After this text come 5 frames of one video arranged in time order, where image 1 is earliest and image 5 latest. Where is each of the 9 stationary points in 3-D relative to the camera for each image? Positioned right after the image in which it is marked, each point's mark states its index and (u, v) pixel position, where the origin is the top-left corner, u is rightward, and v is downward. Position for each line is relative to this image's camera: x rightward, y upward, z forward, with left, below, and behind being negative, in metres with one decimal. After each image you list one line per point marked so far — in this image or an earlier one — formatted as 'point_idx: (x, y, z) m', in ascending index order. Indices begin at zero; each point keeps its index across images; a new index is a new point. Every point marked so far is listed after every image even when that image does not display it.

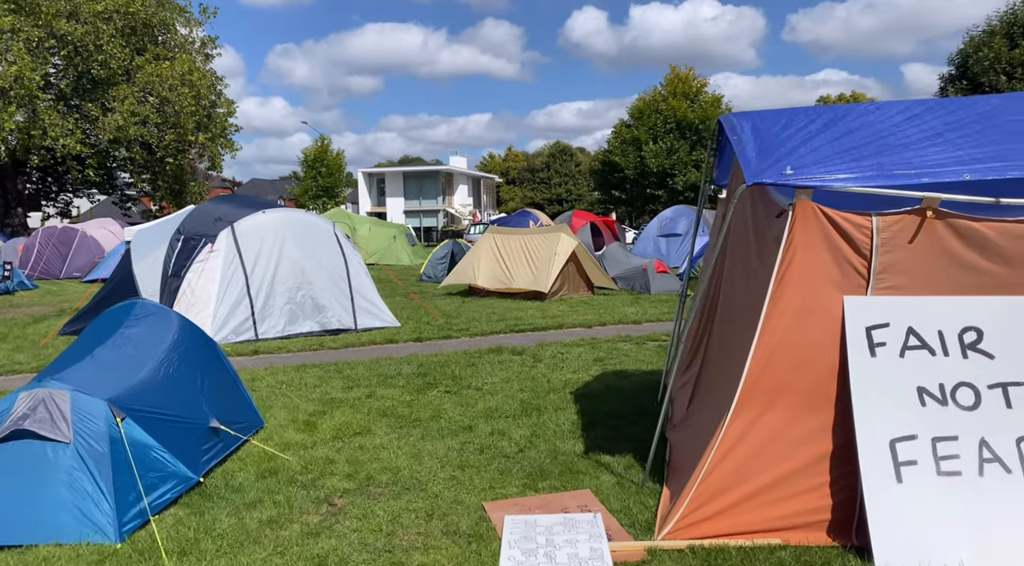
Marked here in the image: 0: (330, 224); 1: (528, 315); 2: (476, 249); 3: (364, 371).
0: (-2.7, +0.8, +12.5) m
1: (+0.3, -0.6, +15.6) m
2: (-0.8, +0.7, +19.4) m
3: (-1.7, -1.0, +9.8) m
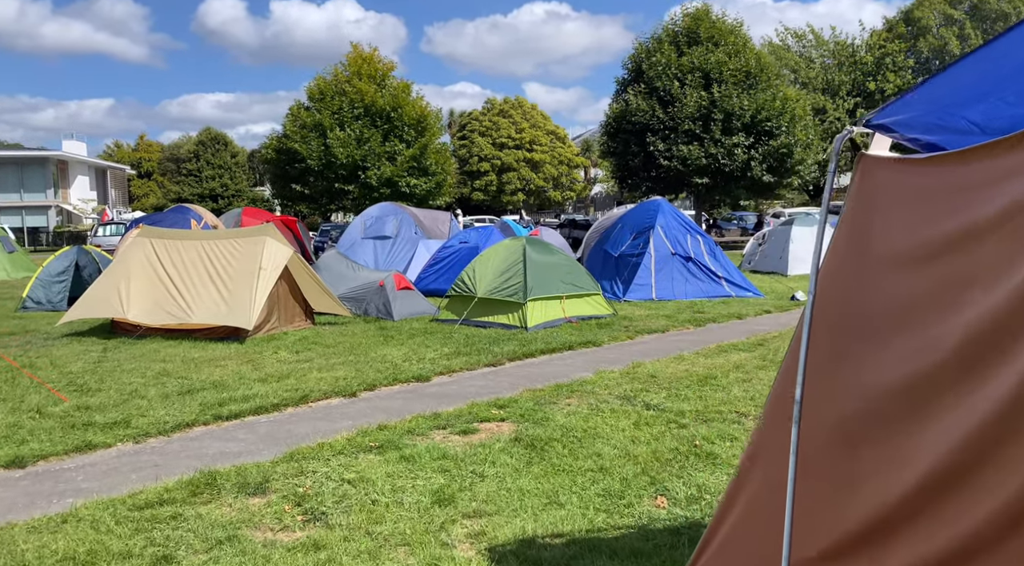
0: (-4.6, +0.4, +5.3) m
1: (-3.1, -1.0, +9.3) m
2: (-5.6, +0.3, +12.4) m
3: (-2.6, -1.4, +3.2) m
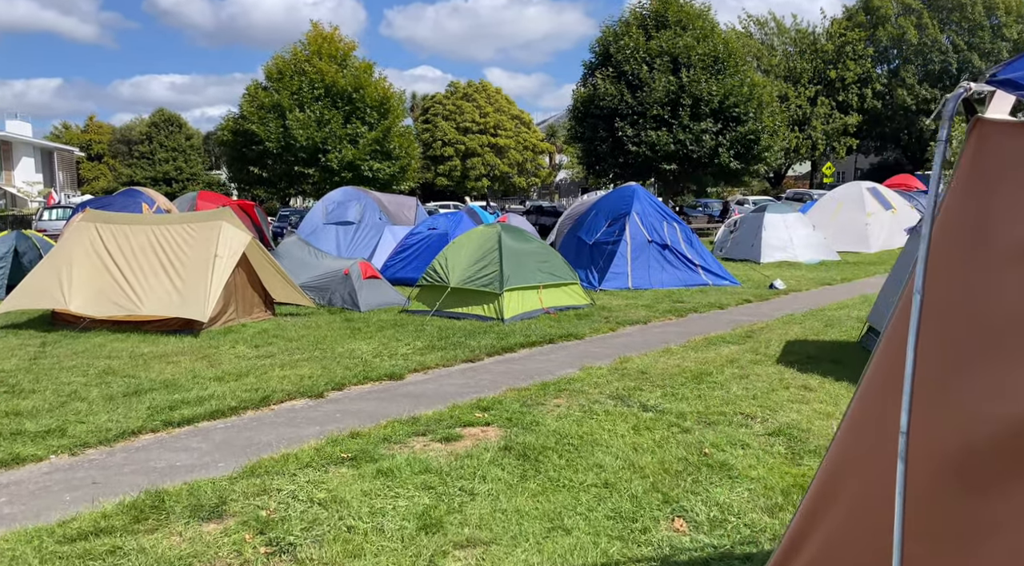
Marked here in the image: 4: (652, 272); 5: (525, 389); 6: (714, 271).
0: (-4.6, +0.4, +4.4) m
1: (-3.2, -0.9, +8.5) m
2: (-5.9, +0.4, +11.4) m
3: (-2.5, -1.4, +2.4) m
4: (+2.7, +0.2, +16.8) m
5: (+0.1, -1.0, +7.8) m
6: (+4.0, +0.2, +17.2) m
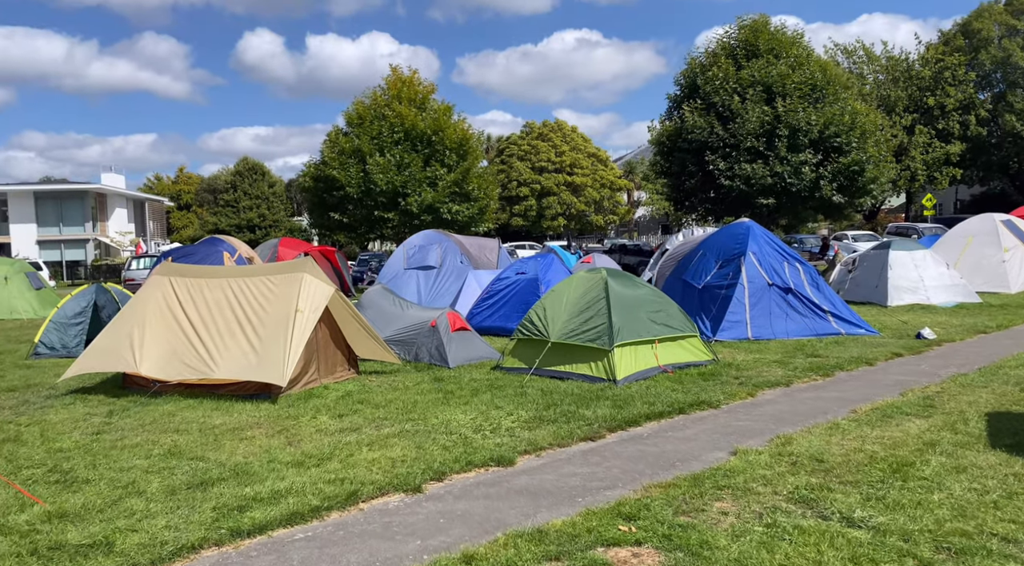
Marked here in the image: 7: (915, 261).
0: (-3.9, 0.0, +3.3) m
1: (-2.1, -1.5, +7.2) m
2: (-4.6, -0.3, +10.3) m
3: (-1.9, -1.7, +1.0) m
4: (+4.5, -0.6, +15.0) m
5: (+1.2, -1.4, +6.2) m
6: (+5.9, -0.6, +15.2) m
7: (+9.1, +0.5, +19.6) m
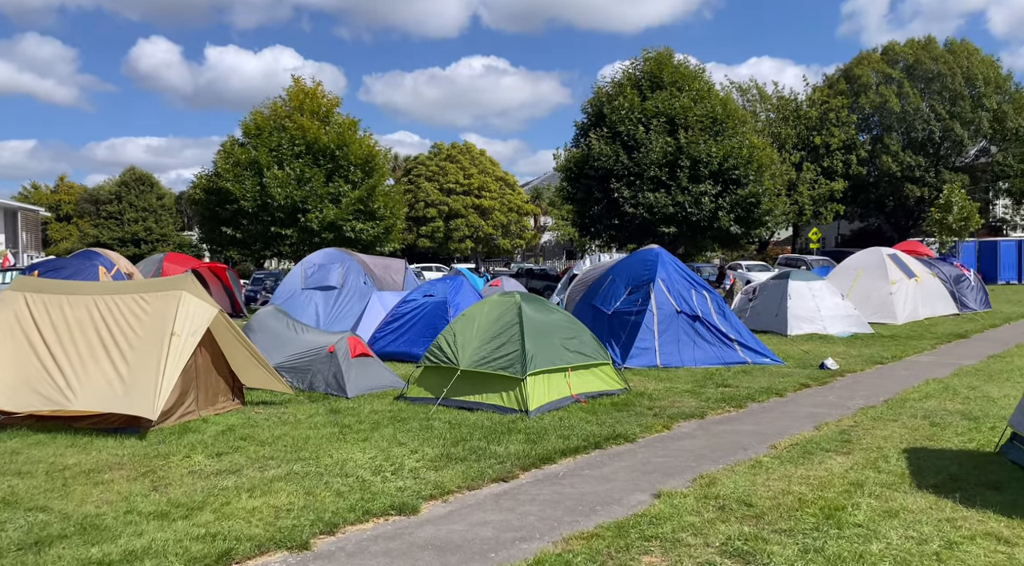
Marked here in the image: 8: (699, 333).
0: (-4.1, 0.0, +2.1) m
1: (-2.8, -1.6, +6.1) m
2: (-5.6, -0.5, +9.1) m
3: (-1.9, -1.7, +0.1) m
4: (+2.9, -1.1, +14.7) m
5: (+0.5, -1.6, +5.6) m
6: (+4.2, -1.1, +15.1) m
7: (+6.9, -0.2, +19.9) m
8: (+3.2, -0.9, +14.9) m
